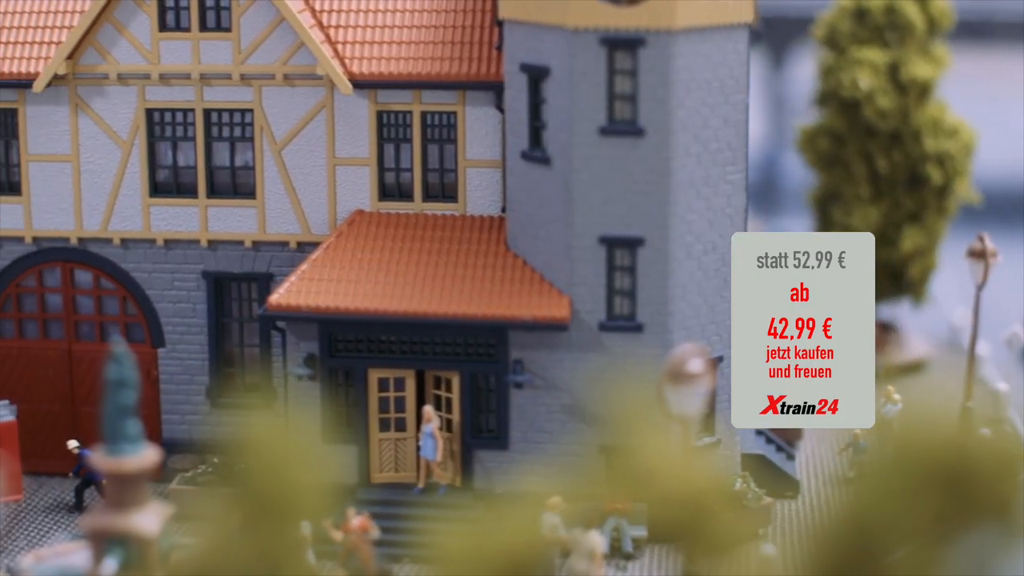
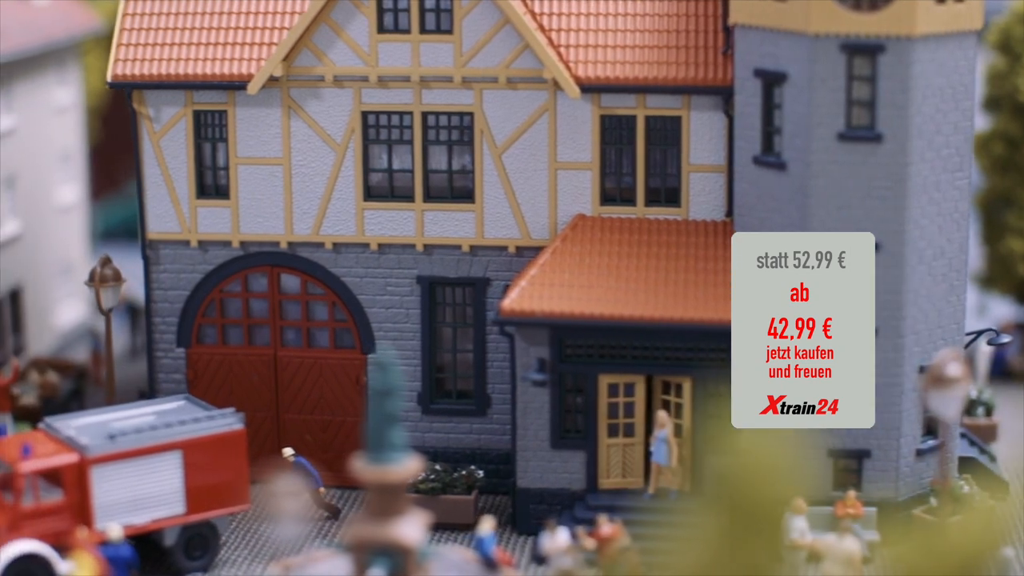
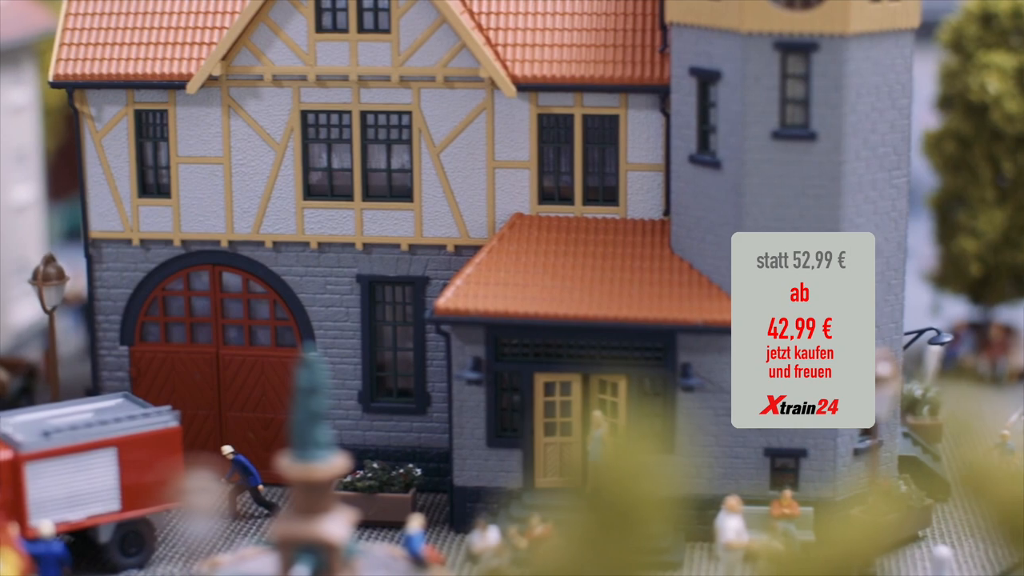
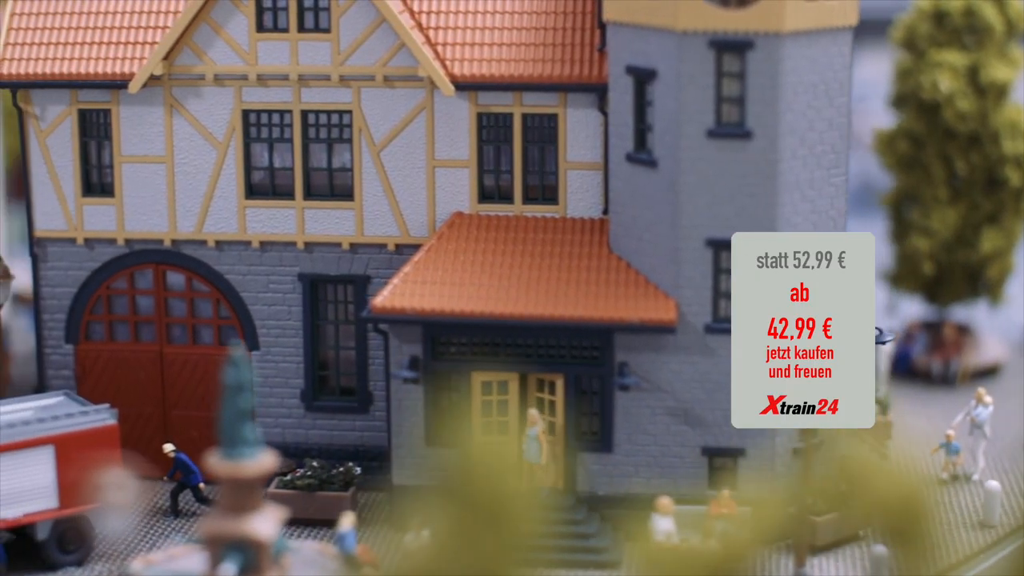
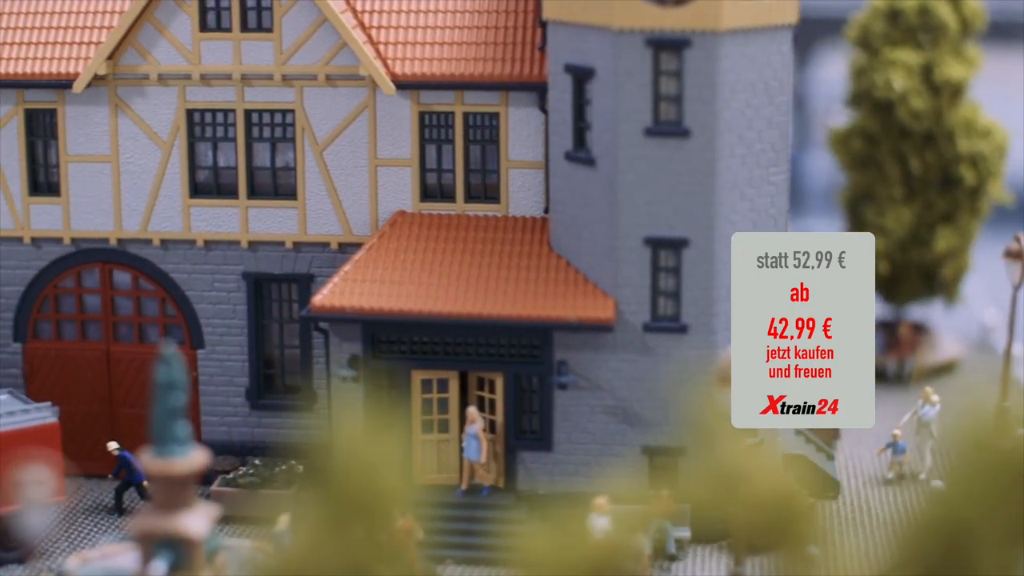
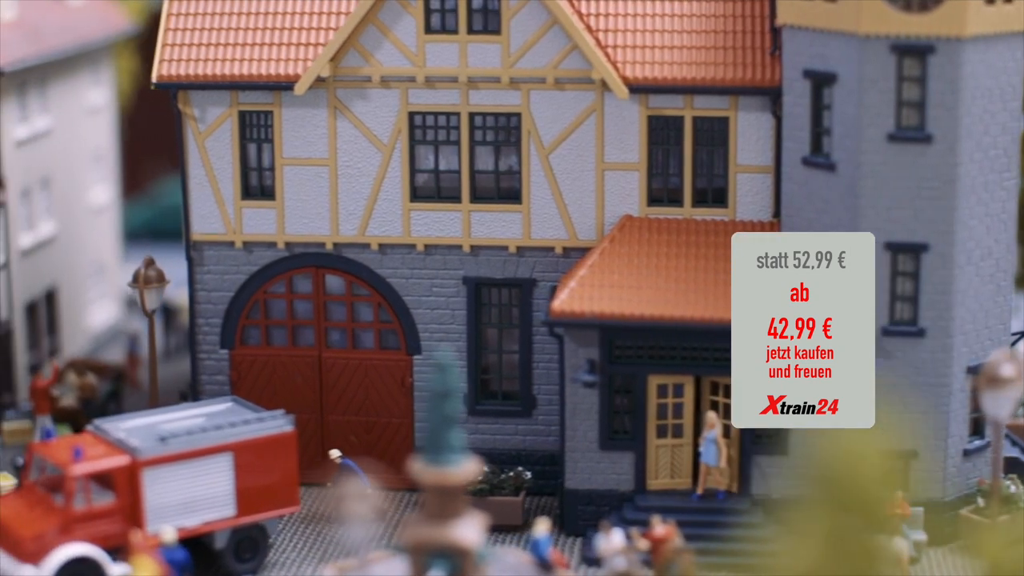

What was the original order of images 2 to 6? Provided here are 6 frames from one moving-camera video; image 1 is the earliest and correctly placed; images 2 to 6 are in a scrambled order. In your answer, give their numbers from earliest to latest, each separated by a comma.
5, 4, 3, 2, 6
